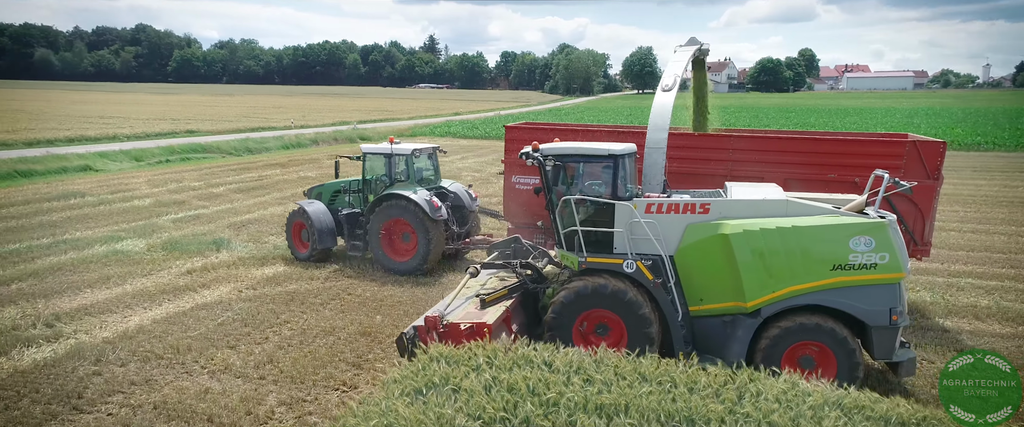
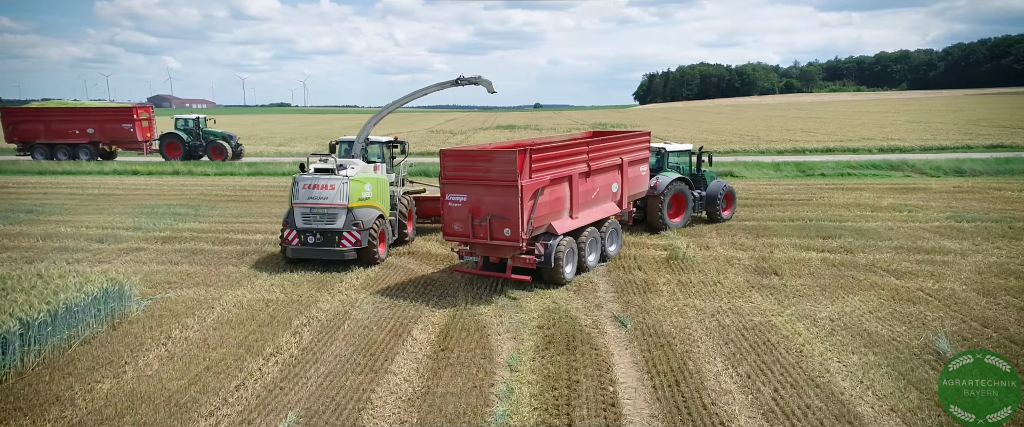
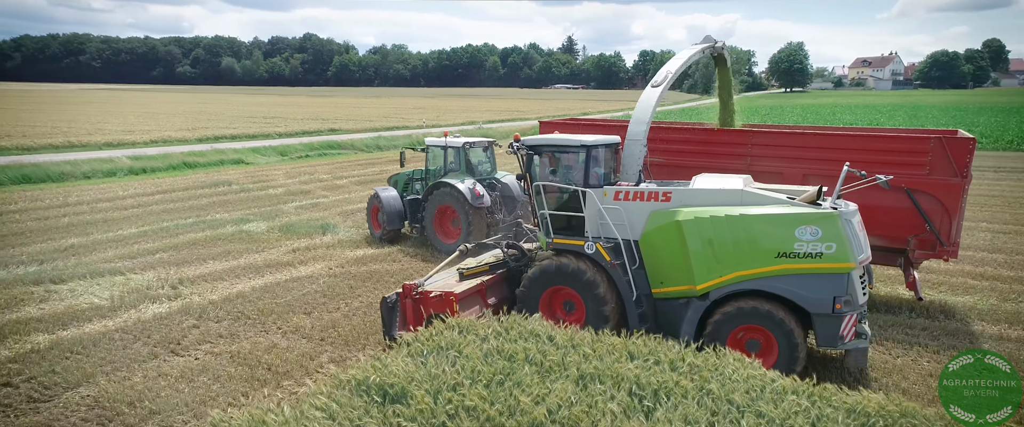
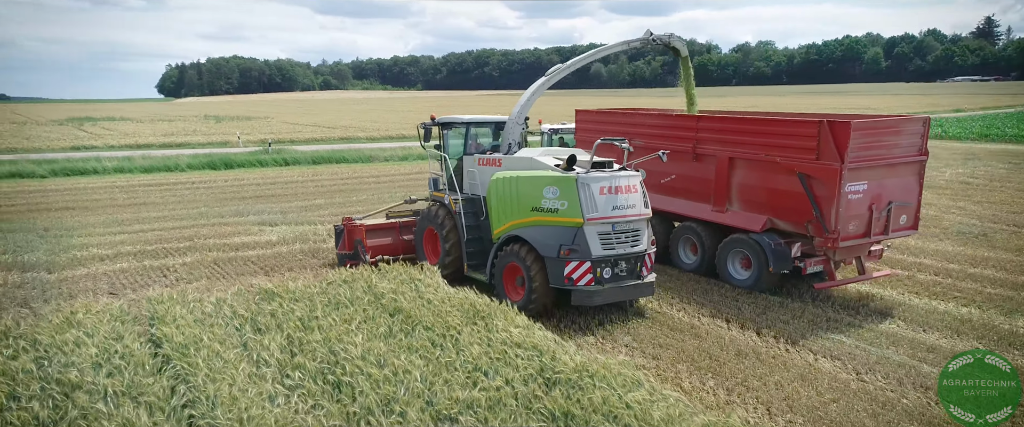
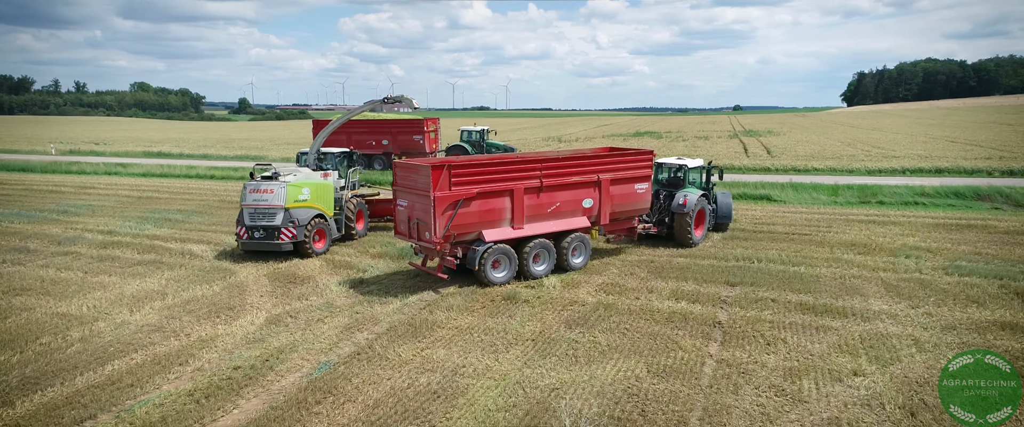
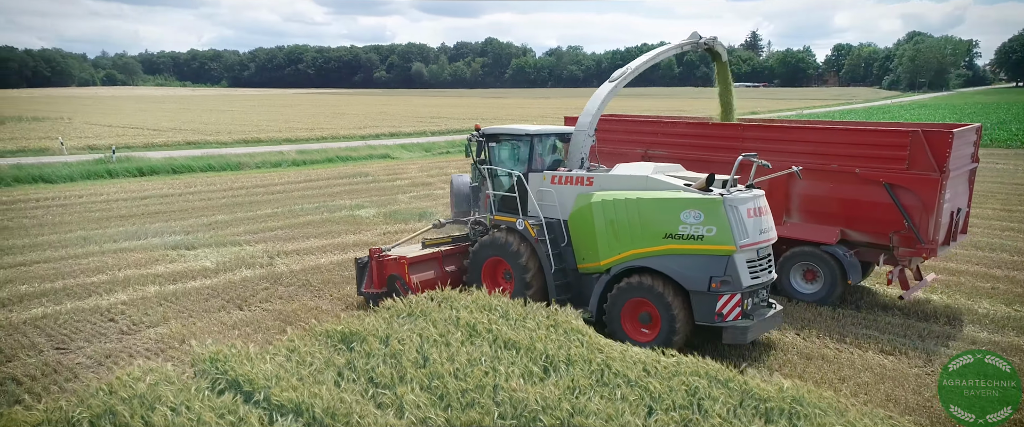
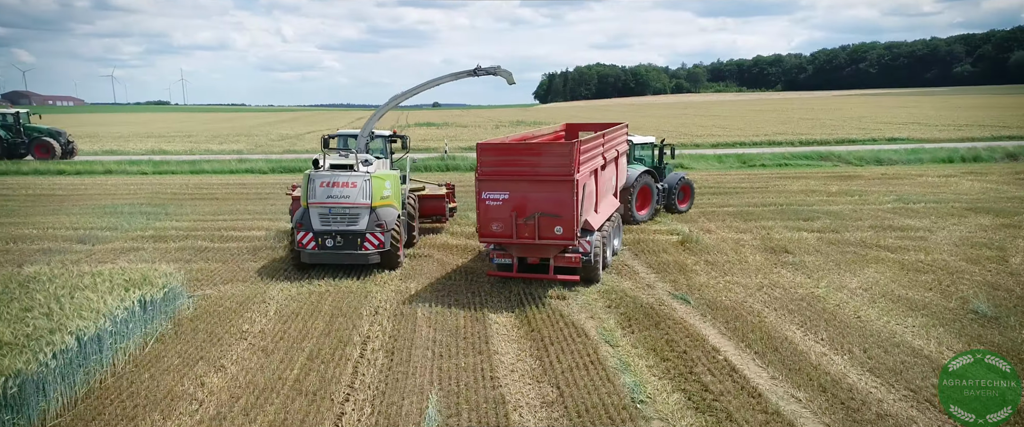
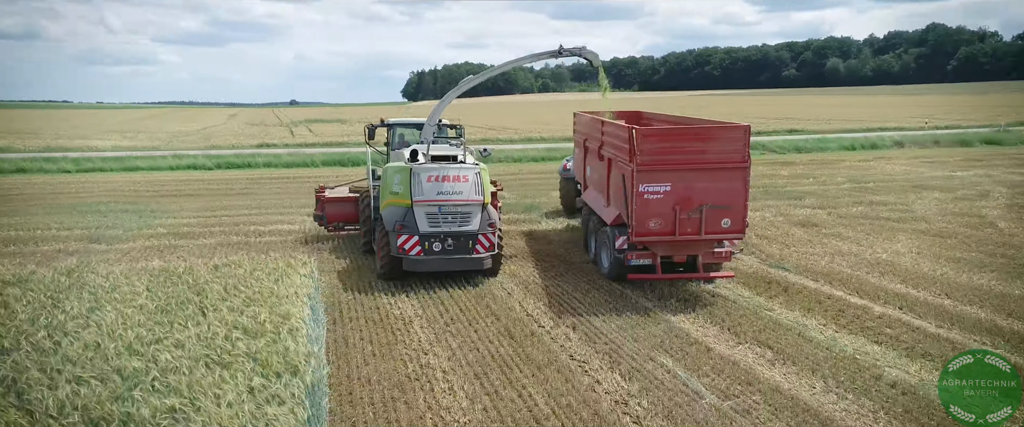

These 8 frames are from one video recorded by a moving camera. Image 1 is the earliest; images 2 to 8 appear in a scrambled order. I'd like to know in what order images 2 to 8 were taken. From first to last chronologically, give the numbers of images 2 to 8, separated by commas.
3, 6, 4, 8, 7, 2, 5
